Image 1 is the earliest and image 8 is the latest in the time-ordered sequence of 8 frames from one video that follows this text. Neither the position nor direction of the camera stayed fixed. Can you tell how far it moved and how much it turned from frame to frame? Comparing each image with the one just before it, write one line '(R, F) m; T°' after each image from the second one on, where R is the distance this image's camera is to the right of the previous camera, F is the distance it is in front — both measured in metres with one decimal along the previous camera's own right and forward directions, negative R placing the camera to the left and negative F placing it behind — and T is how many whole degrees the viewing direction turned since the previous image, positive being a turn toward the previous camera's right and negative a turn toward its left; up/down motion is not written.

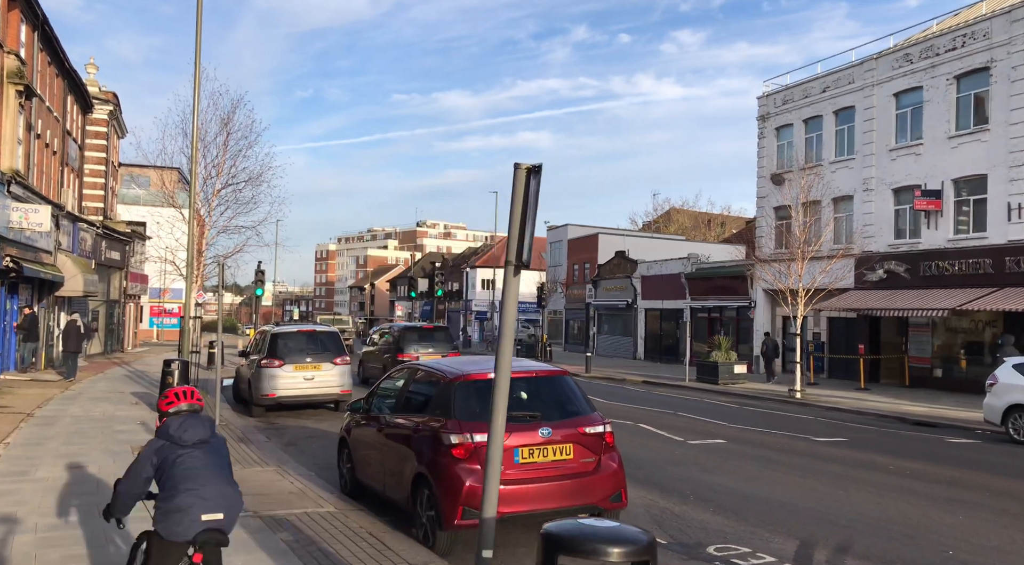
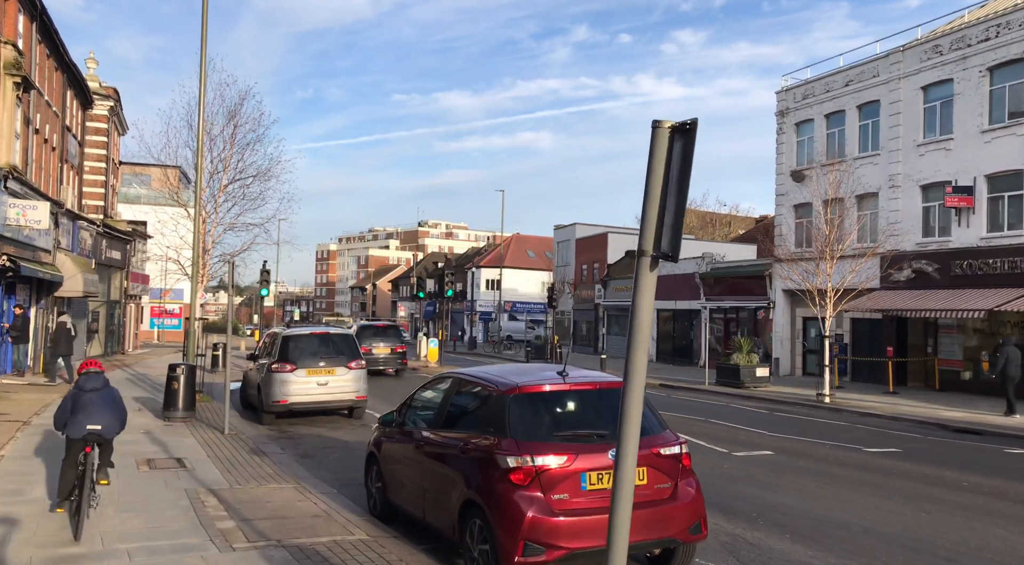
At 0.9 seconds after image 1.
(-0.4, +0.8) m; 0°
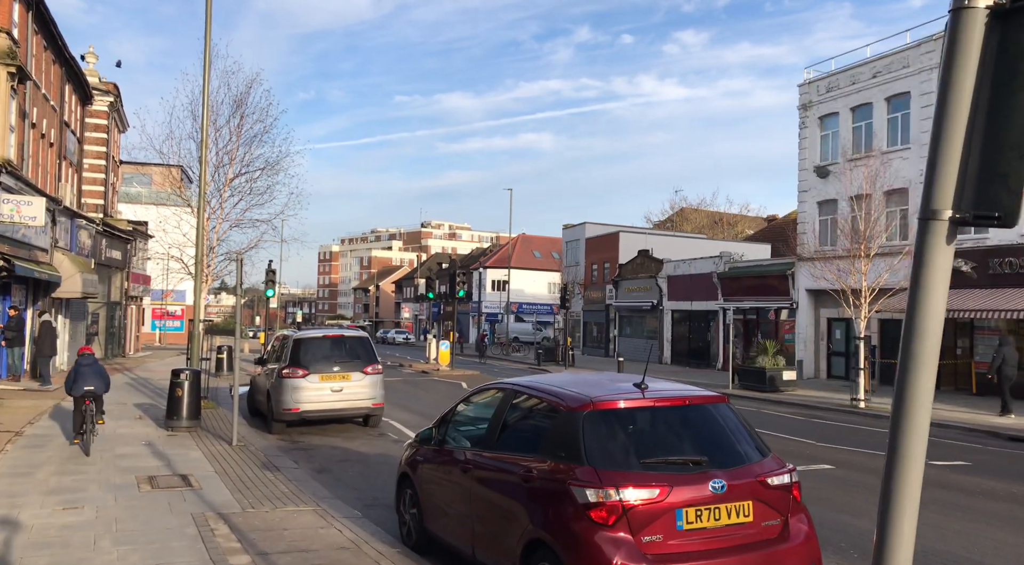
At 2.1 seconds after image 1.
(-0.4, +1.0) m; 0°
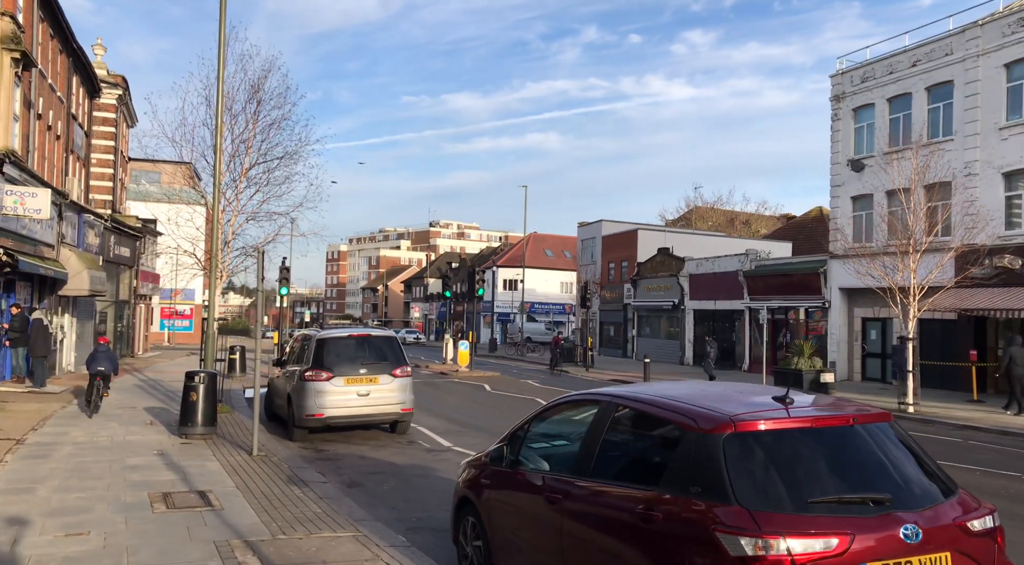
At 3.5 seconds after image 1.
(-0.5, +1.0) m; 0°
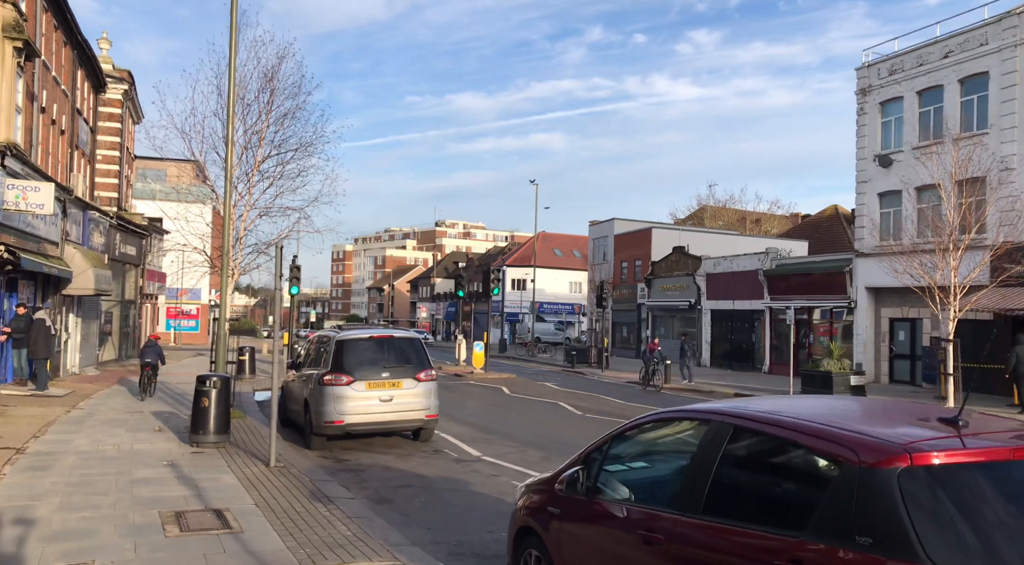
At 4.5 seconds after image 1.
(-0.4, +0.8) m; 0°
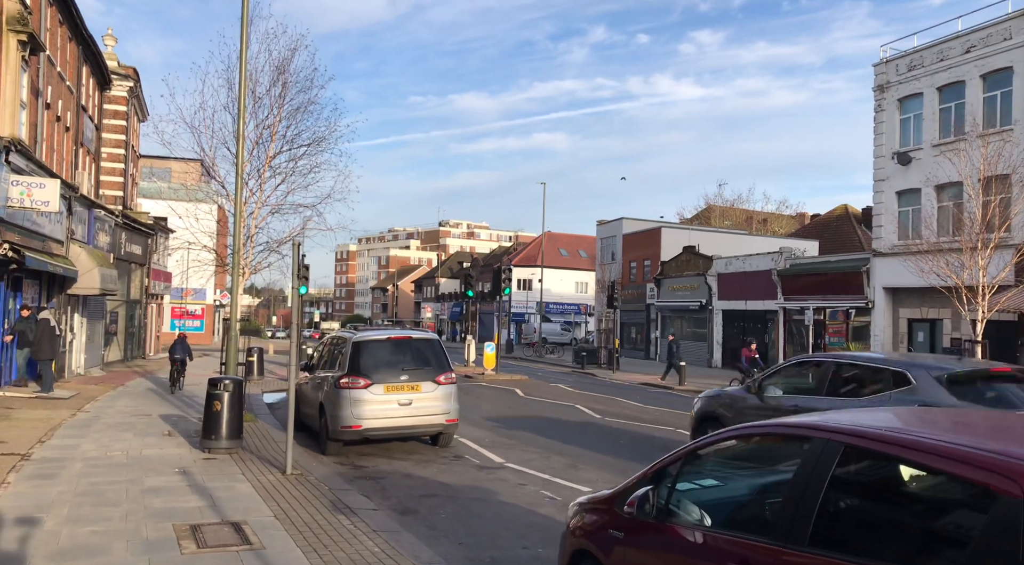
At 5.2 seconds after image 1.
(-0.3, +0.4) m; 0°
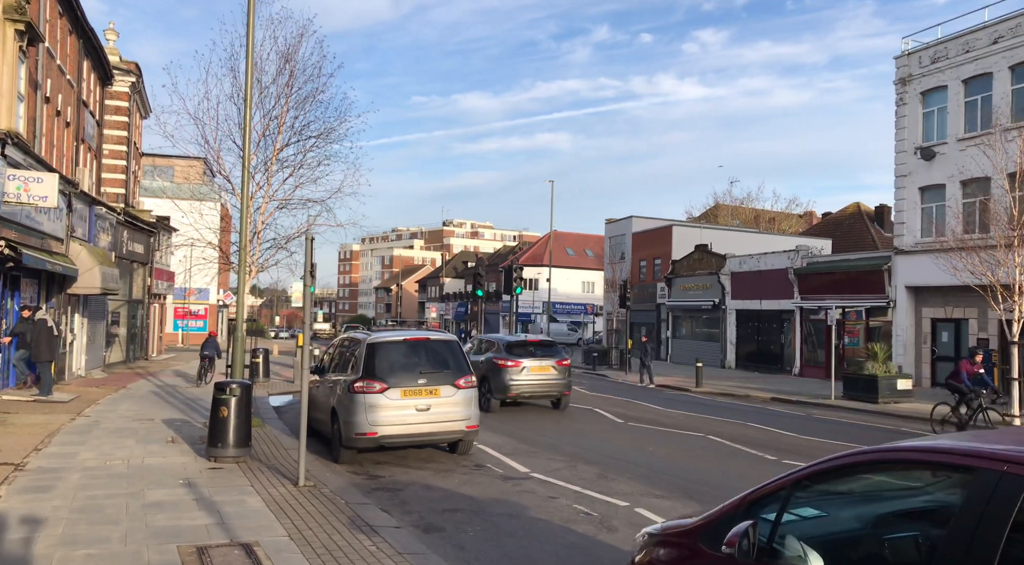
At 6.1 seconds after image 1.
(-0.3, +0.7) m; 0°
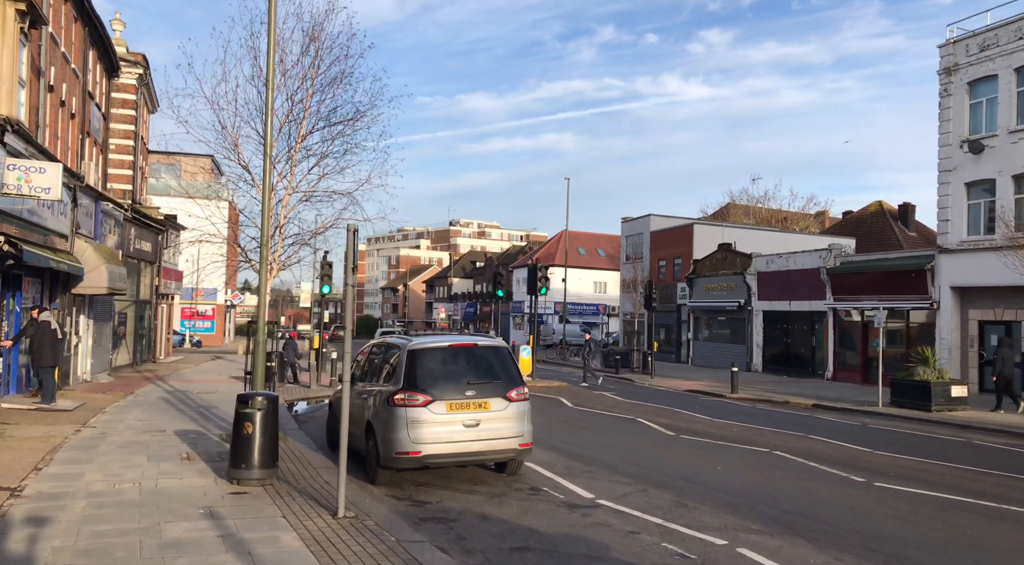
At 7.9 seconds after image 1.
(-0.6, +1.2) m; 0°
